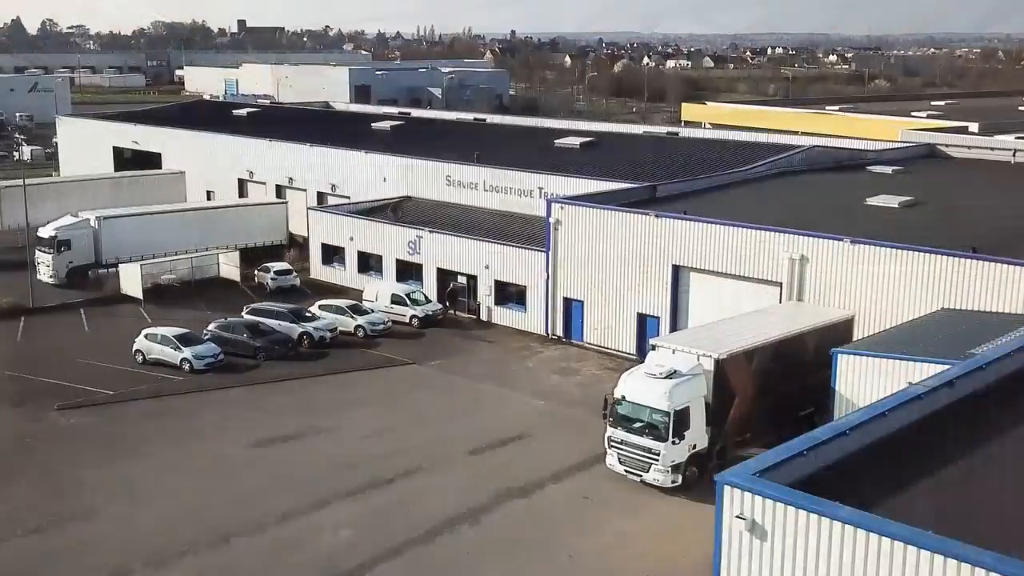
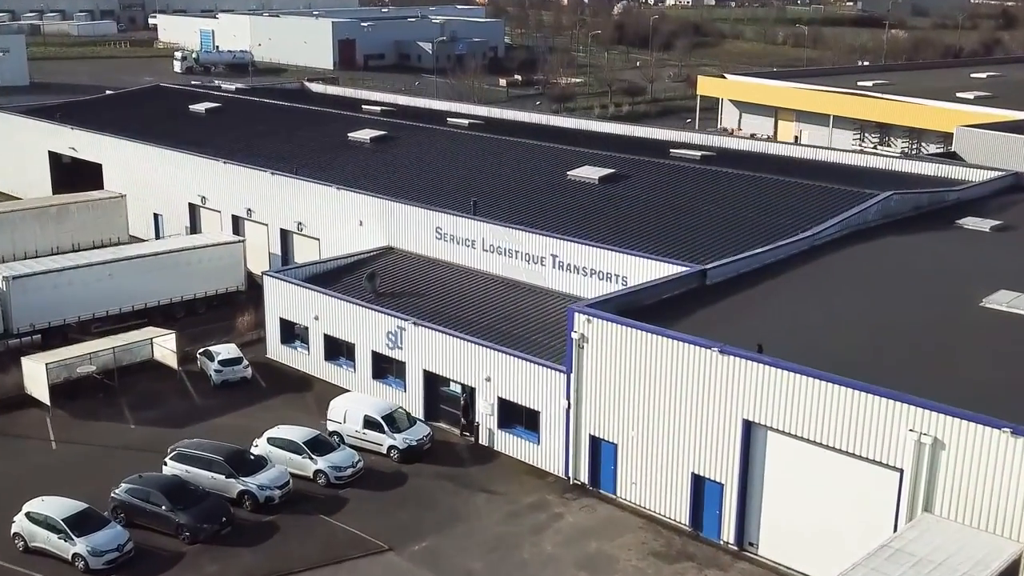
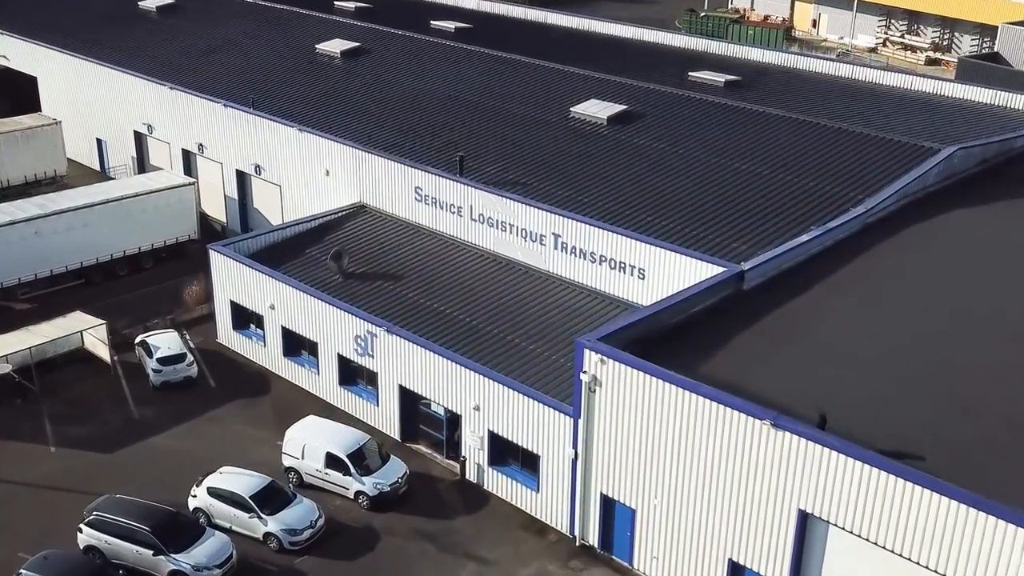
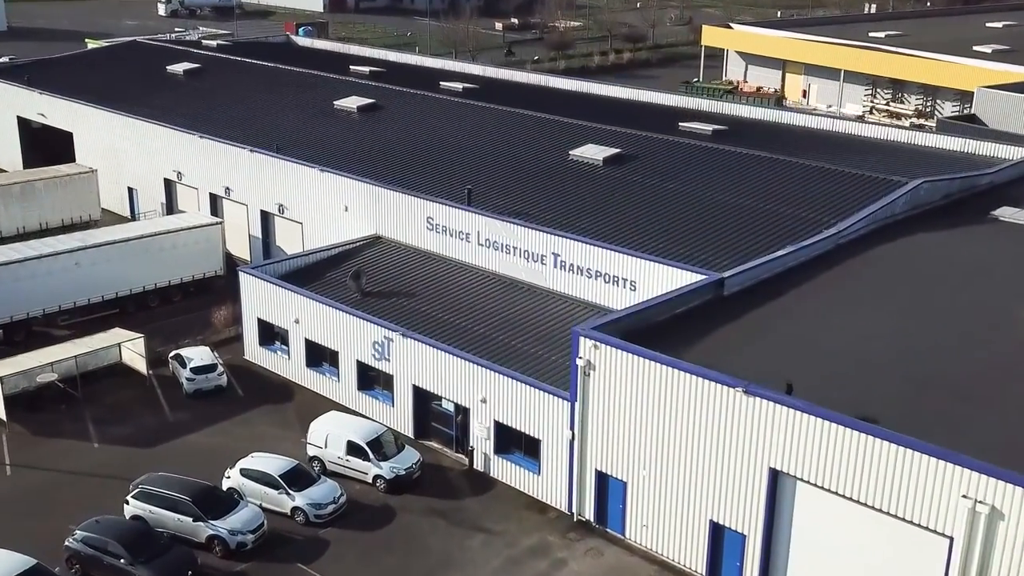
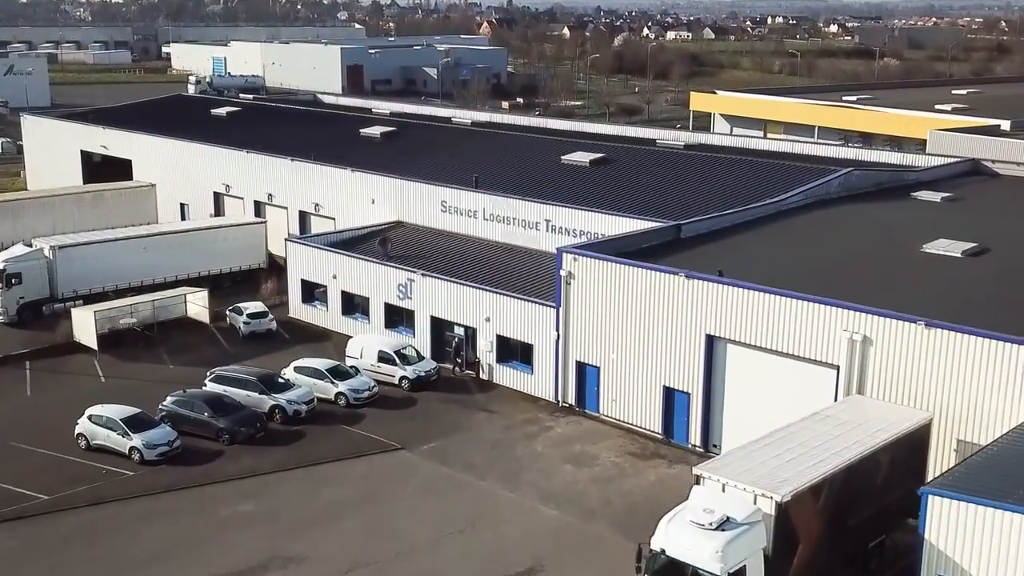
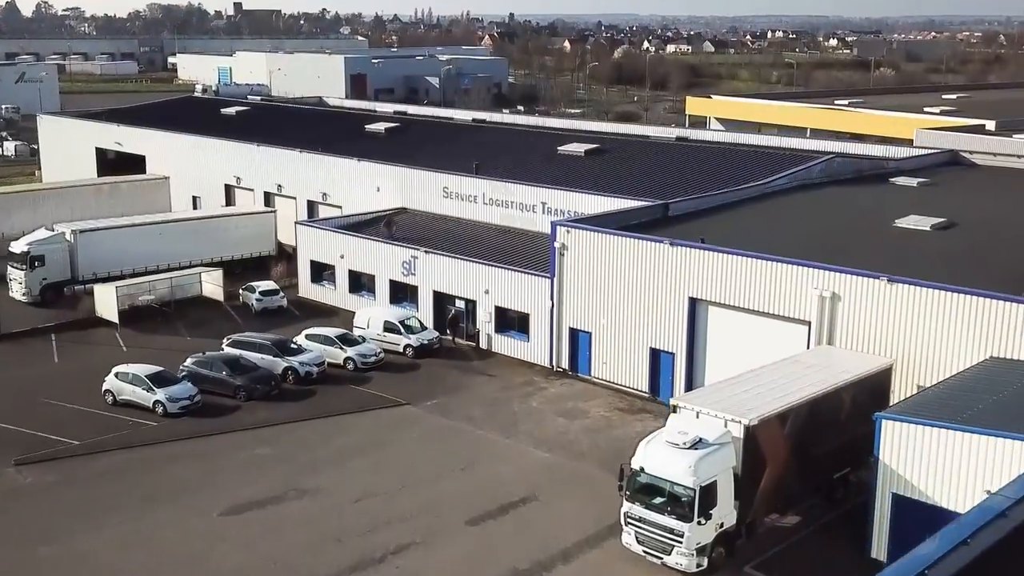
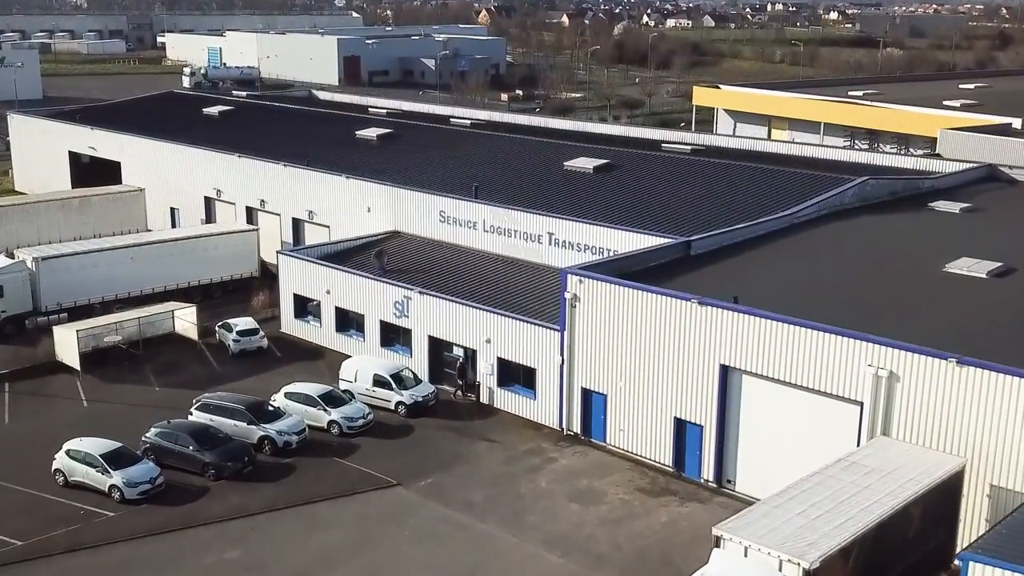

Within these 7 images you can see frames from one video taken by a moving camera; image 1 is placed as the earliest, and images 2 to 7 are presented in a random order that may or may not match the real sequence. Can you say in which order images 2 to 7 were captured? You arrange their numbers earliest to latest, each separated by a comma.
6, 5, 7, 2, 4, 3
